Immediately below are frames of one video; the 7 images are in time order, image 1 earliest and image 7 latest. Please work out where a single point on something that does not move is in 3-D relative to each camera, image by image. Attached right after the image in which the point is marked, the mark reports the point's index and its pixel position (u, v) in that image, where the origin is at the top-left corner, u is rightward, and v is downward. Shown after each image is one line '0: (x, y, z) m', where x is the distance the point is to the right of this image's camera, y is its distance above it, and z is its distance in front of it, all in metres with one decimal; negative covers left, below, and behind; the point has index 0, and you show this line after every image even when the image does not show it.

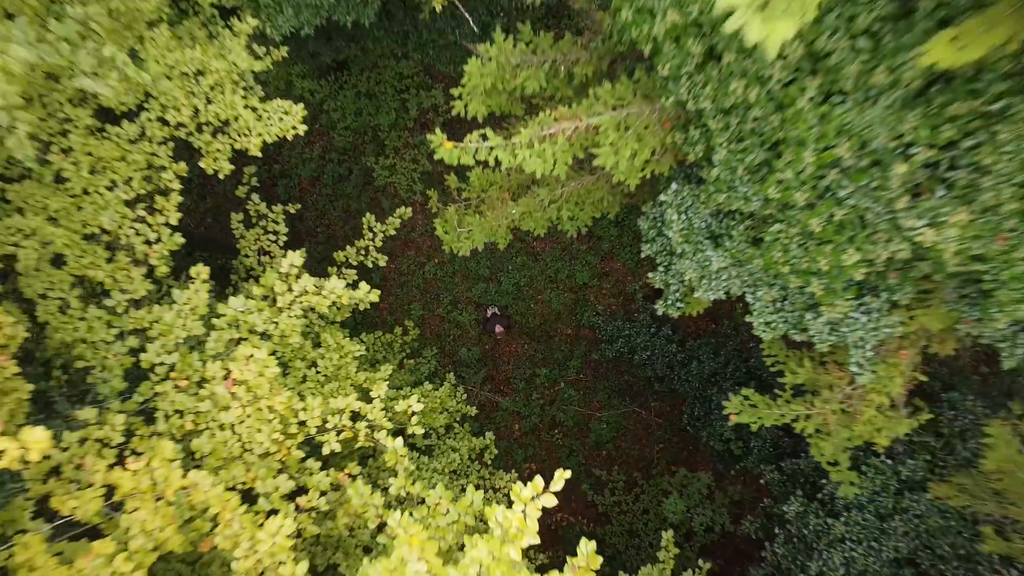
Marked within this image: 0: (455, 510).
0: (-0.4, -1.4, +3.2) m
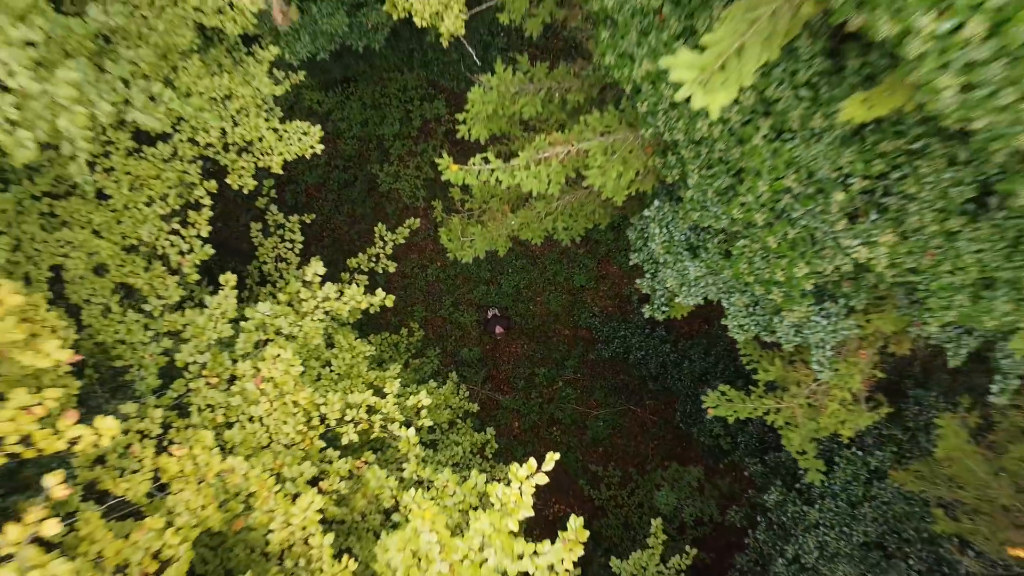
0: (-0.4, -1.5, +3.6) m
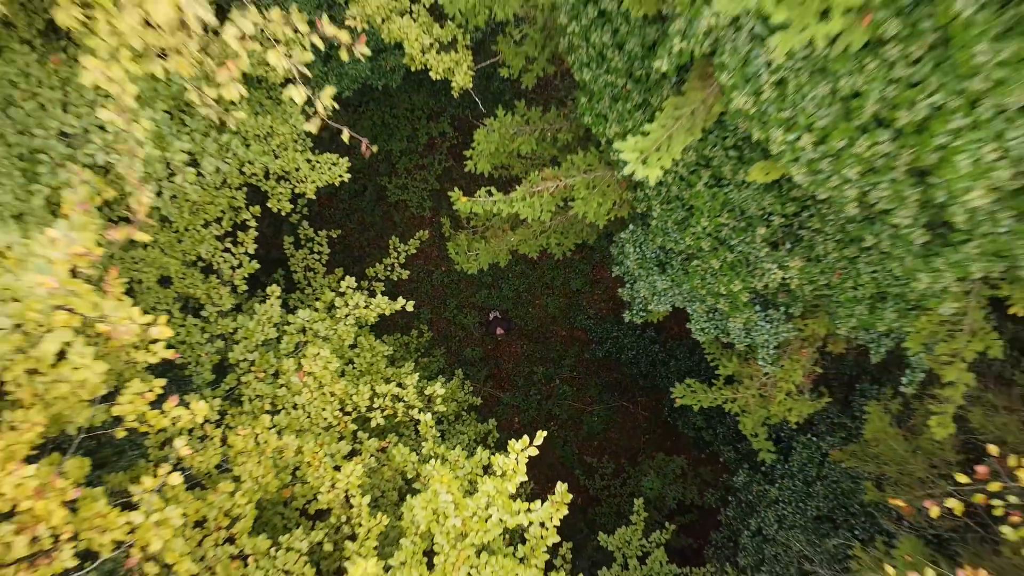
0: (-0.4, -1.6, +4.5) m
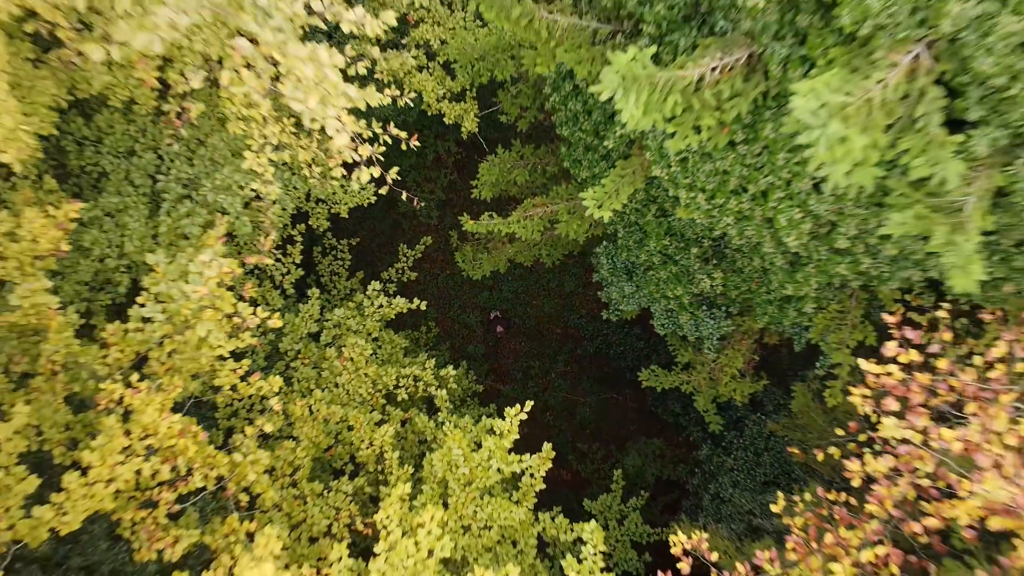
0: (-0.4, -1.6, +5.7) m
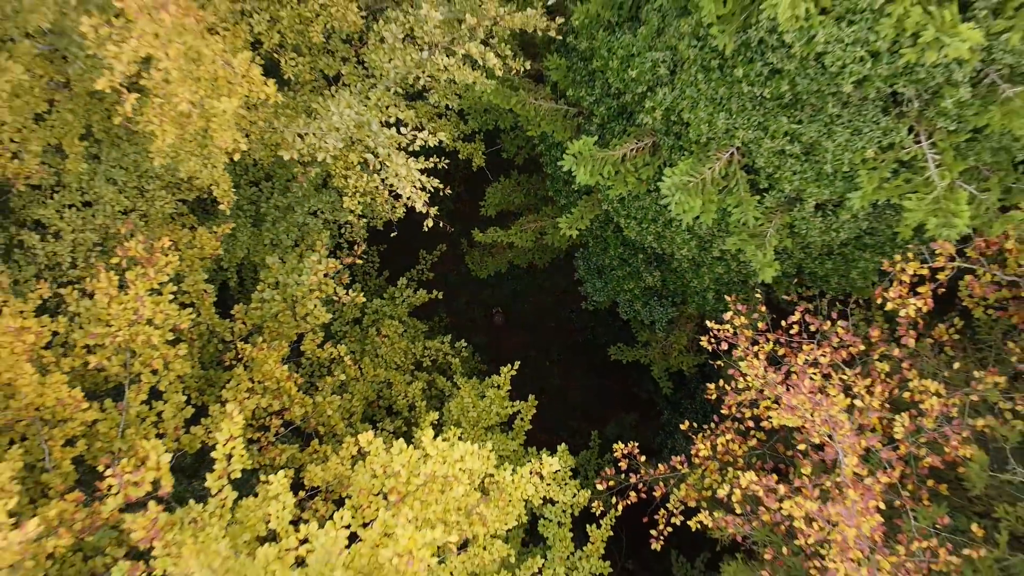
0: (-0.4, -1.5, +7.7) m
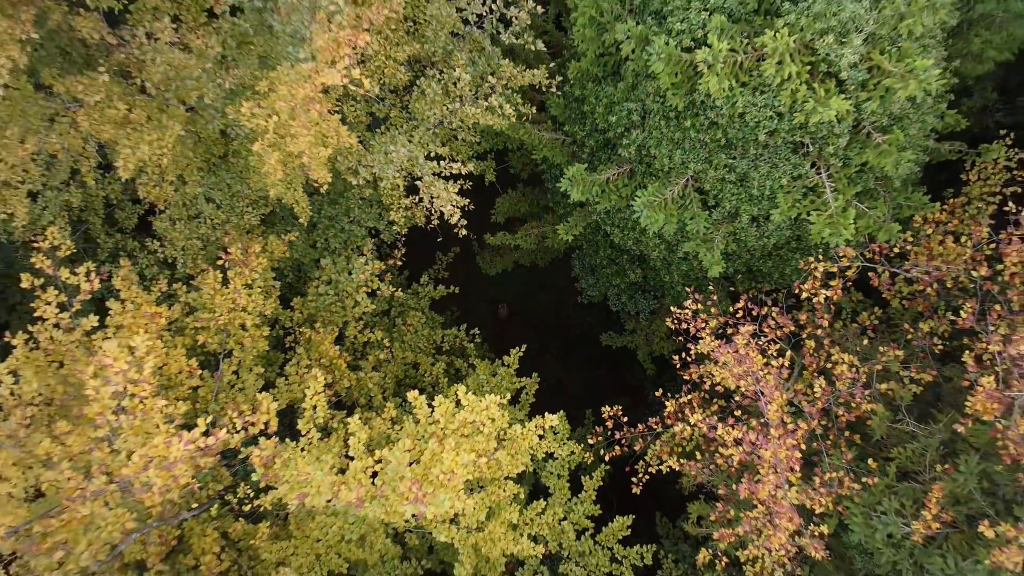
0: (-0.3, -1.5, +9.2) m
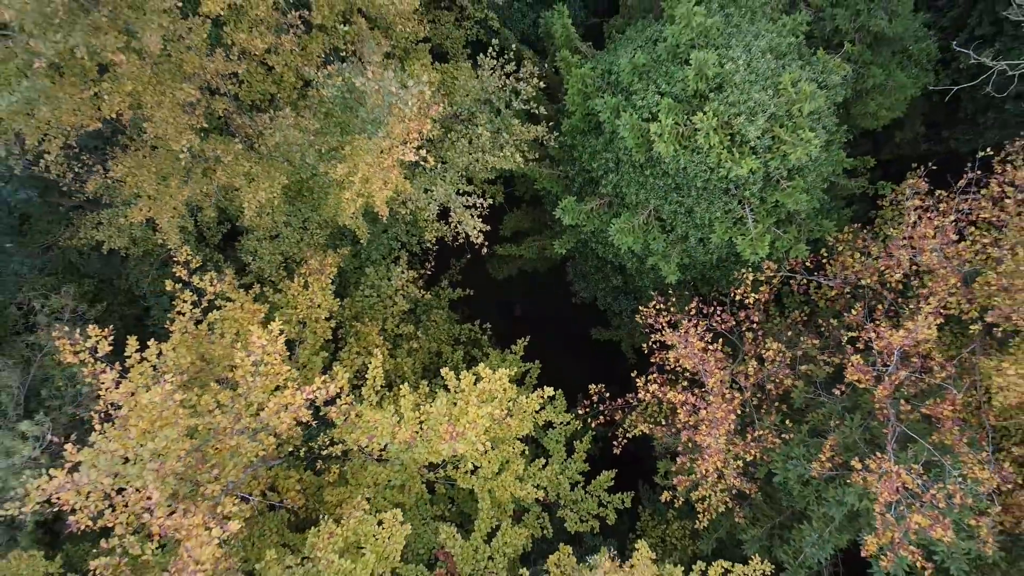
0: (-0.2, -1.5, +11.2) m
